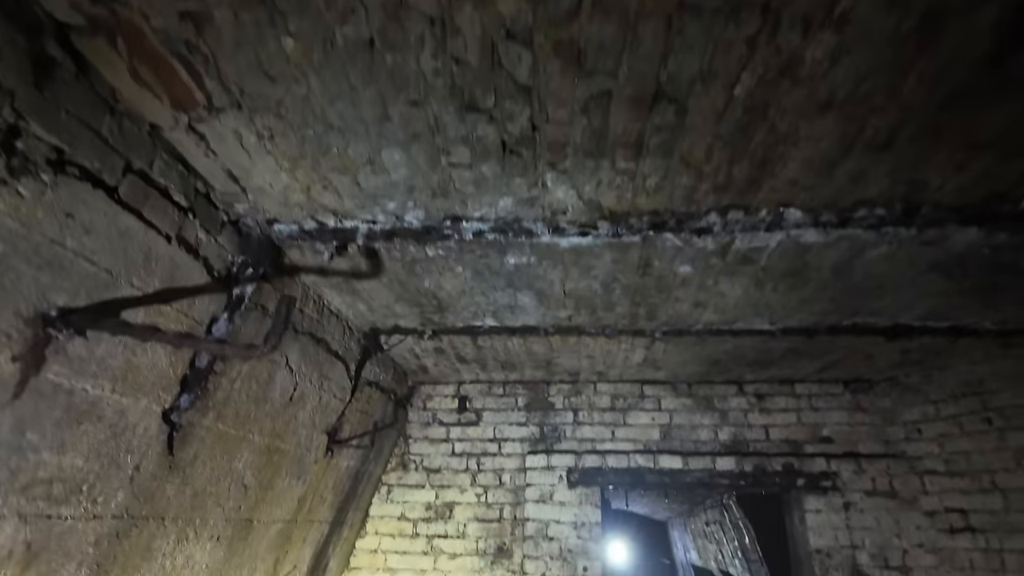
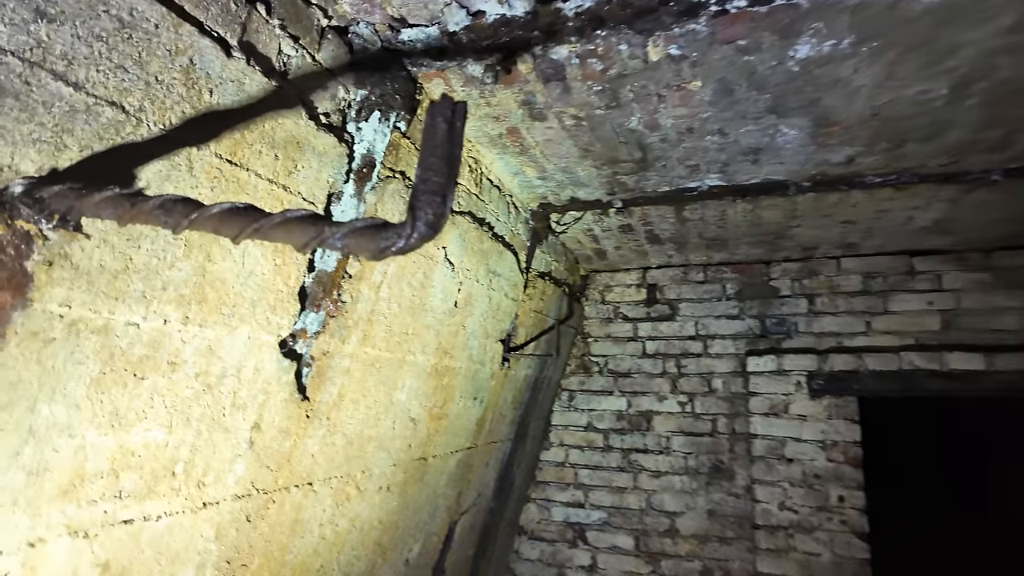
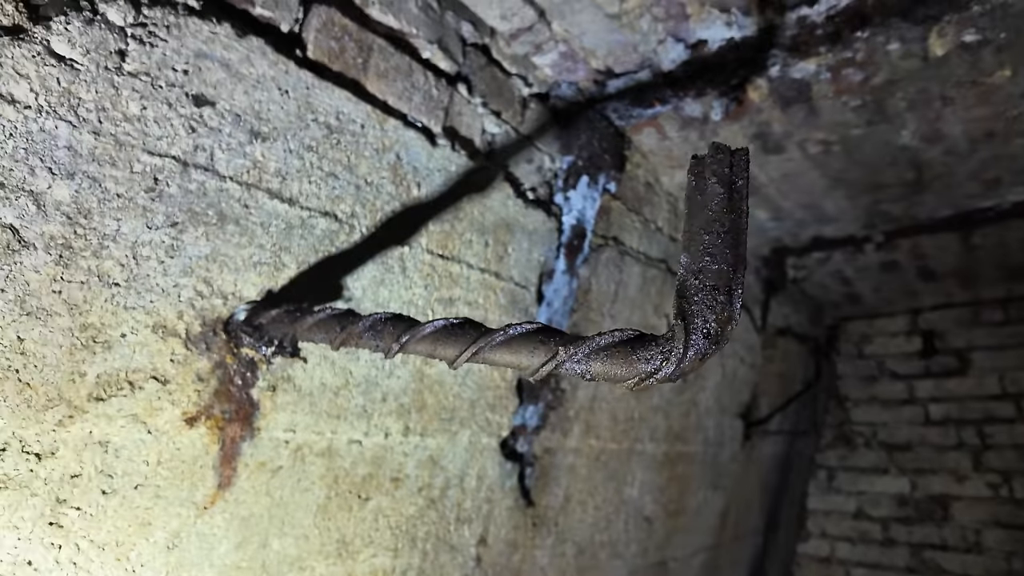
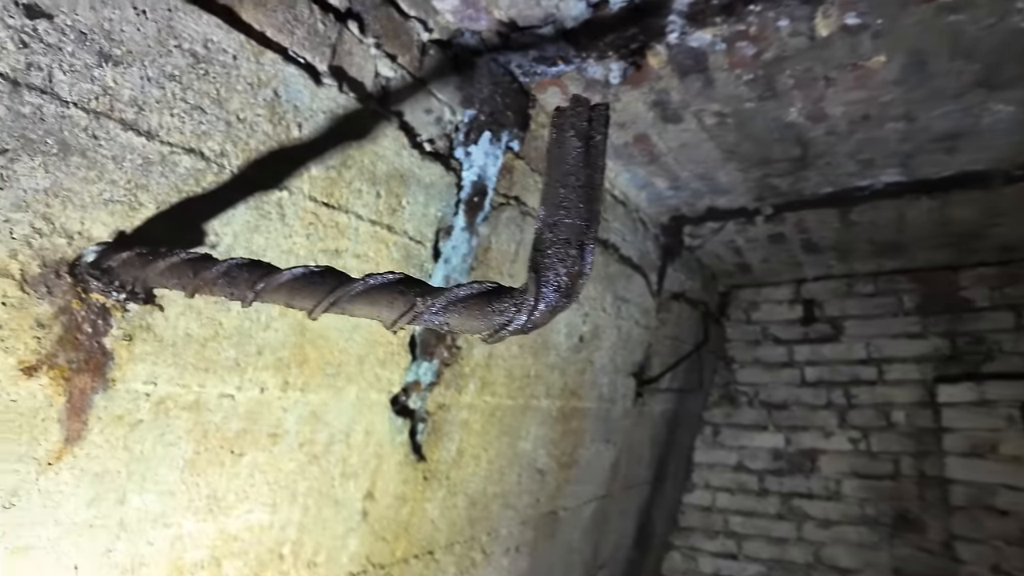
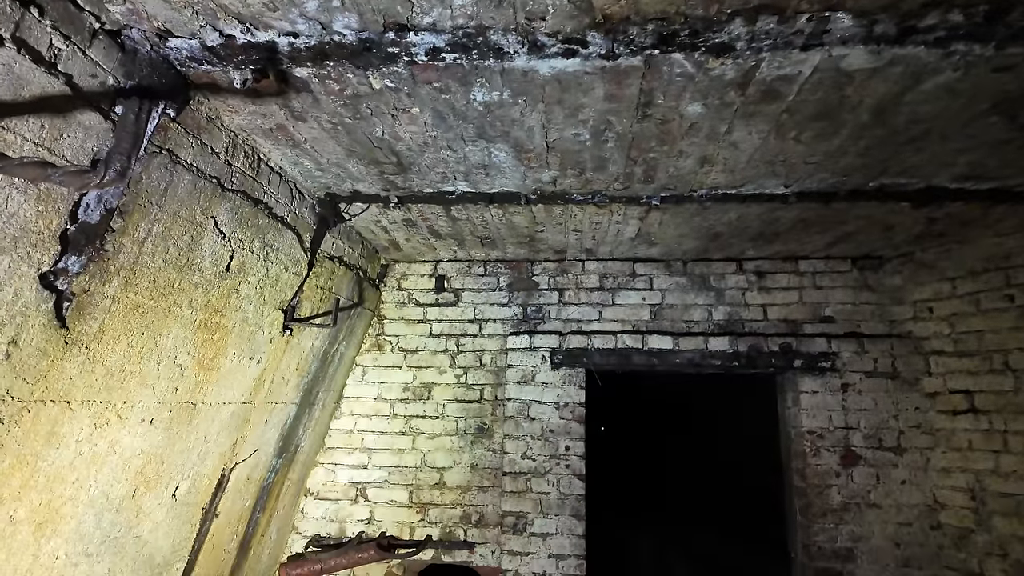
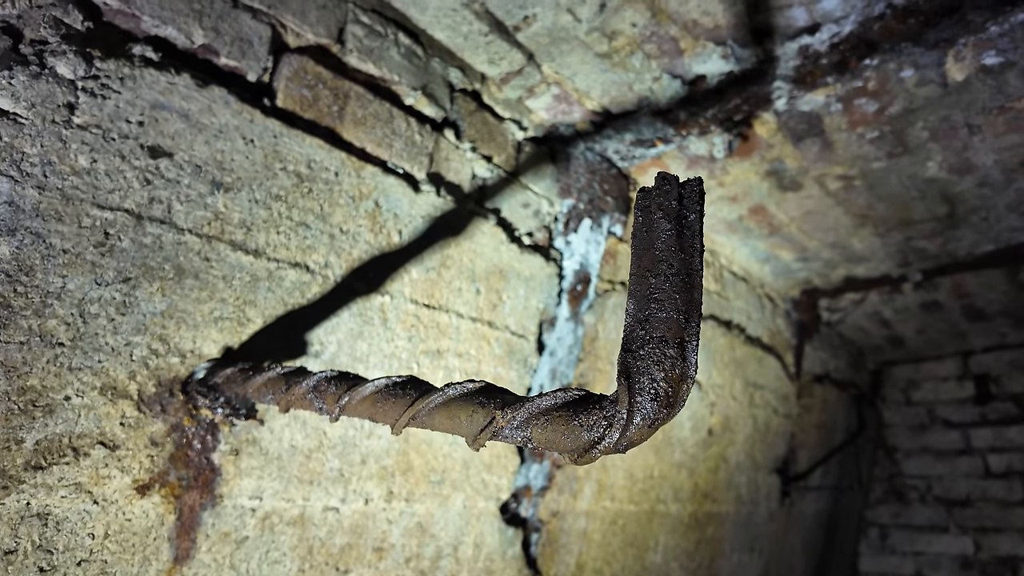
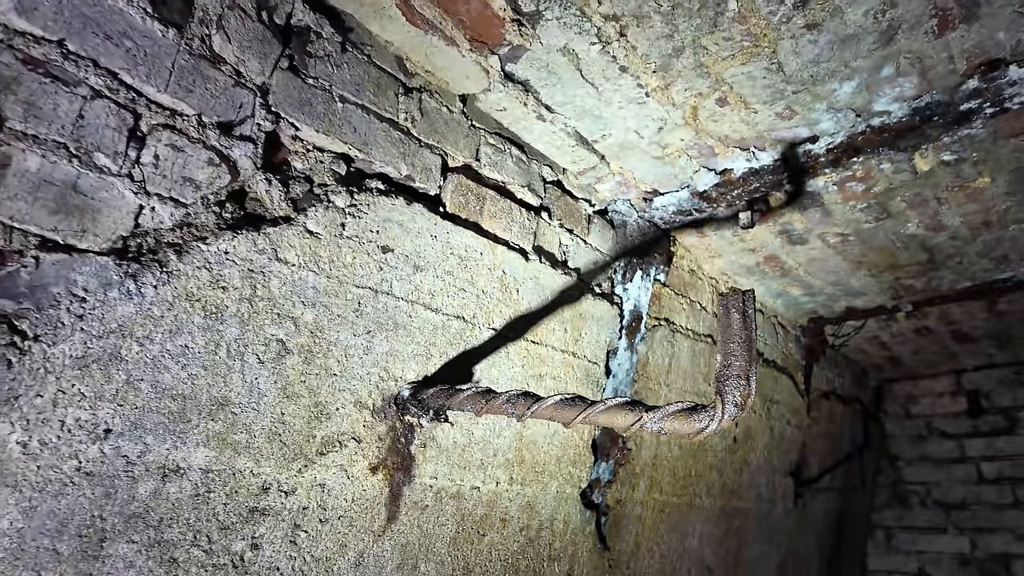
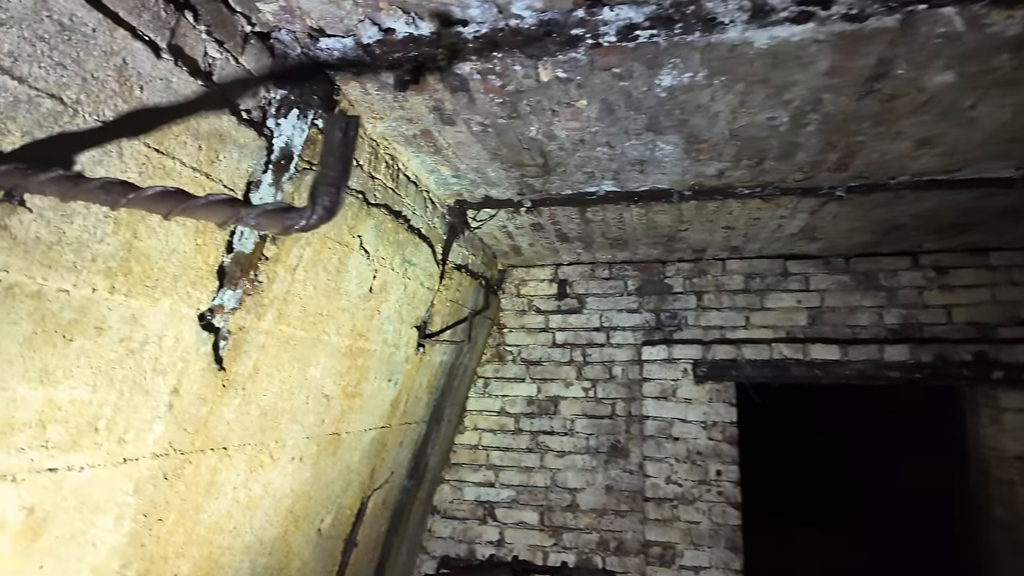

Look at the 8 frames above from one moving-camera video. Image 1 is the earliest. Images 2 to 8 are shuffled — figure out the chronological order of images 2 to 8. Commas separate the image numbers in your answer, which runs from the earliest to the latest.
5, 8, 2, 4, 3, 6, 7
